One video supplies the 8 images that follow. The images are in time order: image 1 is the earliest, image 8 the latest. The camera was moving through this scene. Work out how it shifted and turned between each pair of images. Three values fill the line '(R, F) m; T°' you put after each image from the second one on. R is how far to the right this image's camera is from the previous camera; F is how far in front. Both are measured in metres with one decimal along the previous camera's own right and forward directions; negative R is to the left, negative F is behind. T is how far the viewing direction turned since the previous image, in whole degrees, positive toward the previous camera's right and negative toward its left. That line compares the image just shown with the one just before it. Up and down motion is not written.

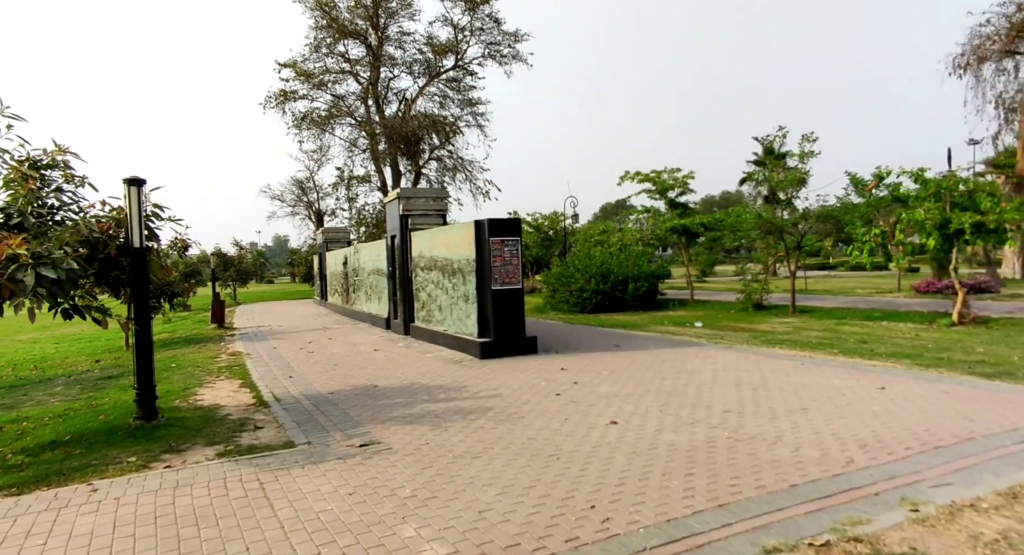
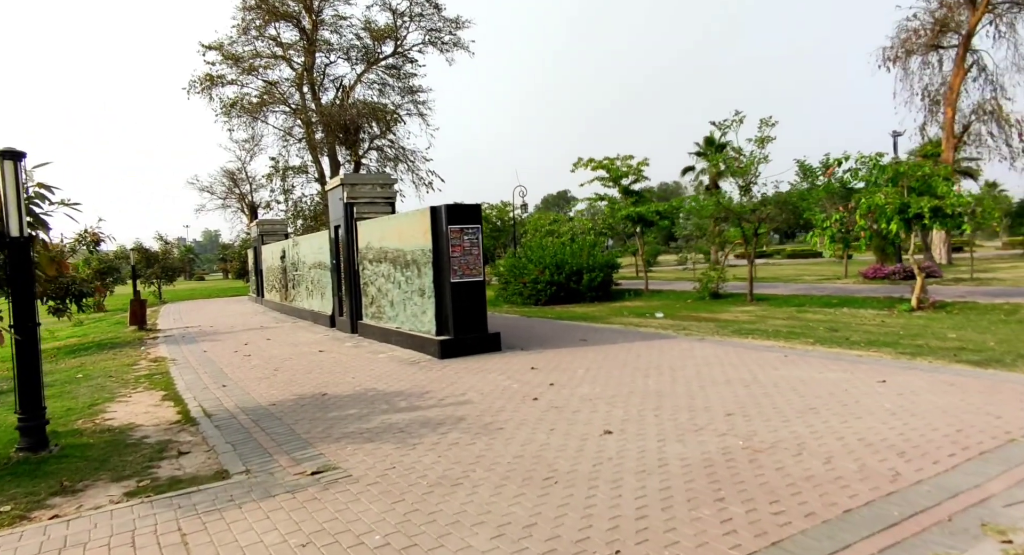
(-0.3, +0.9) m; +5°
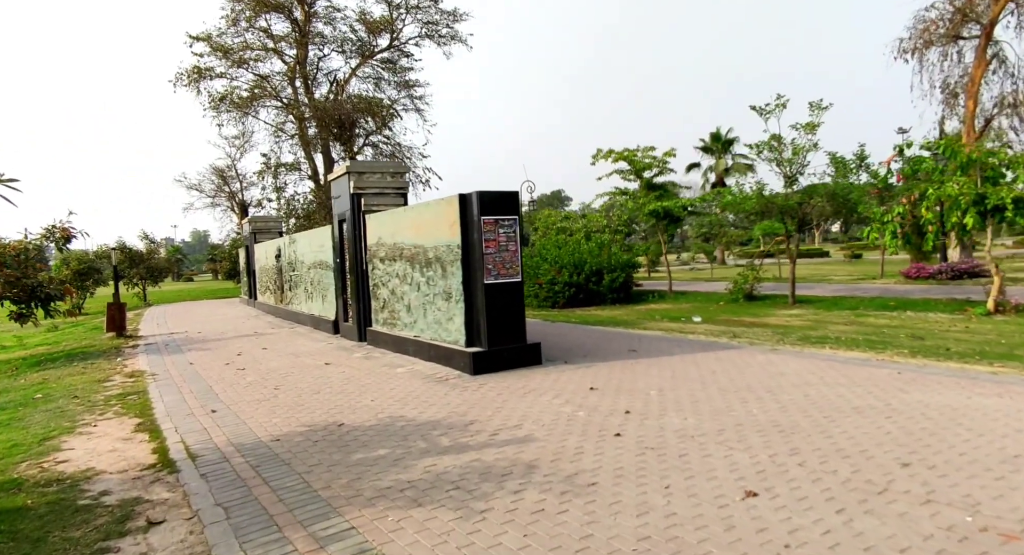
(-0.7, +1.6) m; +1°
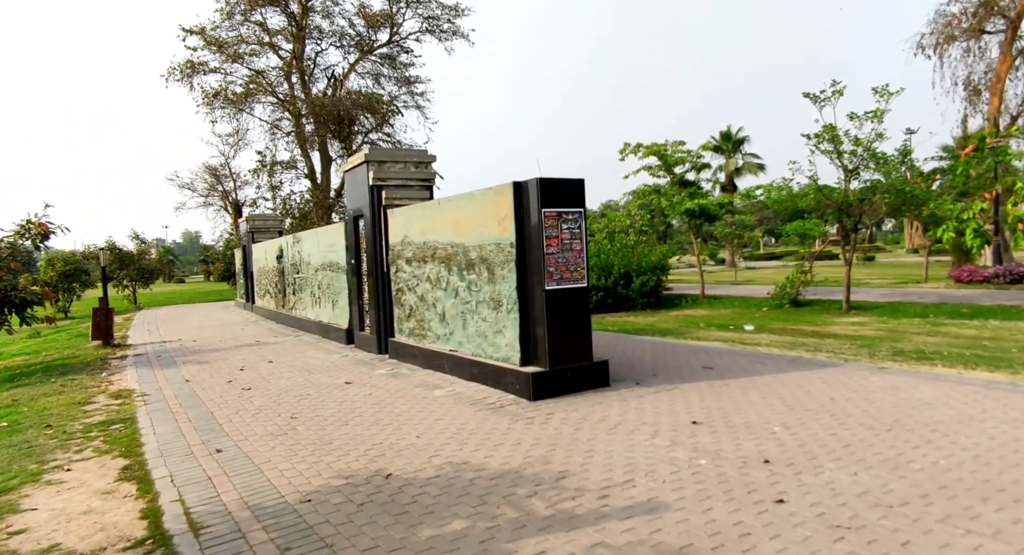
(-0.8, +1.5) m; +1°
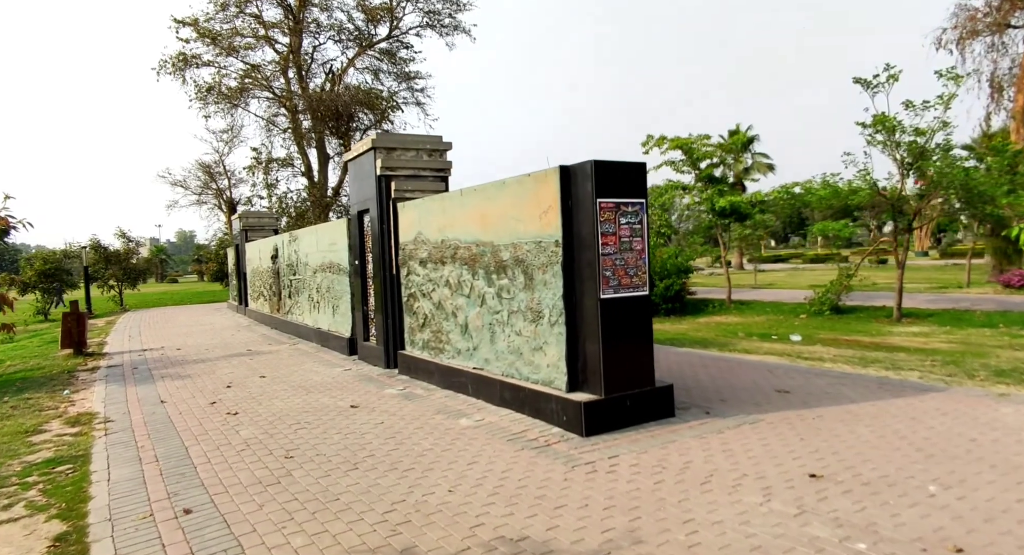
(-0.5, +1.4) m; 0°
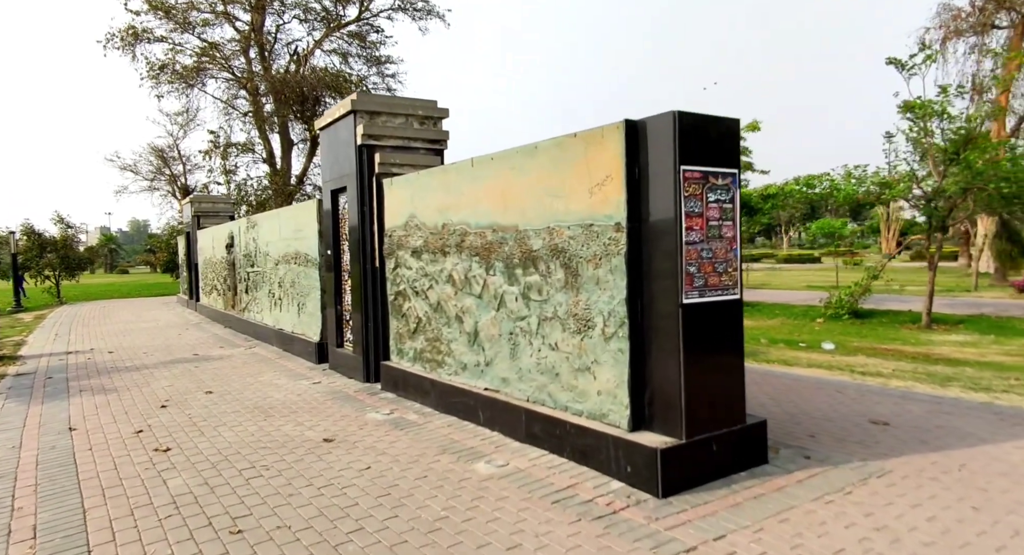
(-0.5, +1.7) m; +3°
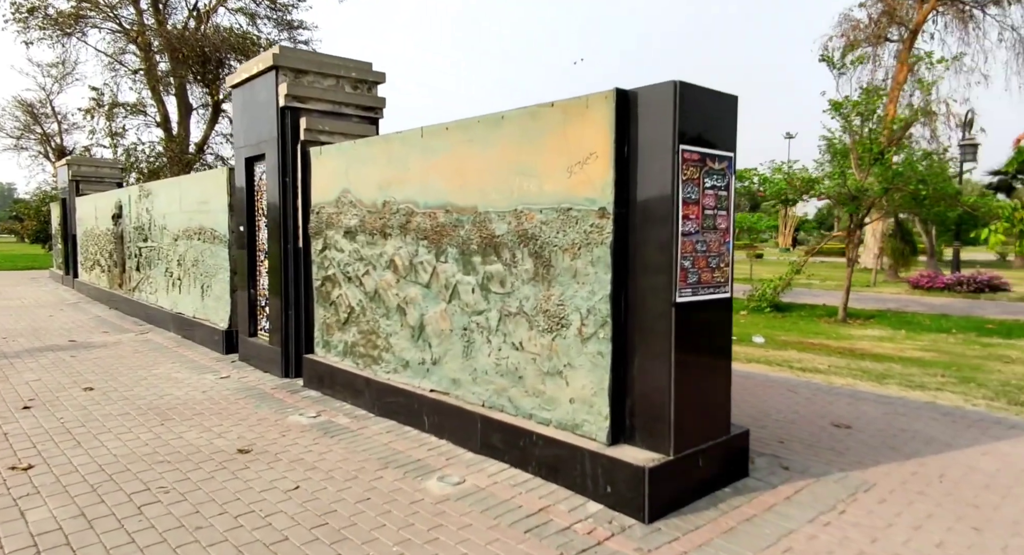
(-0.3, +0.7) m; +8°
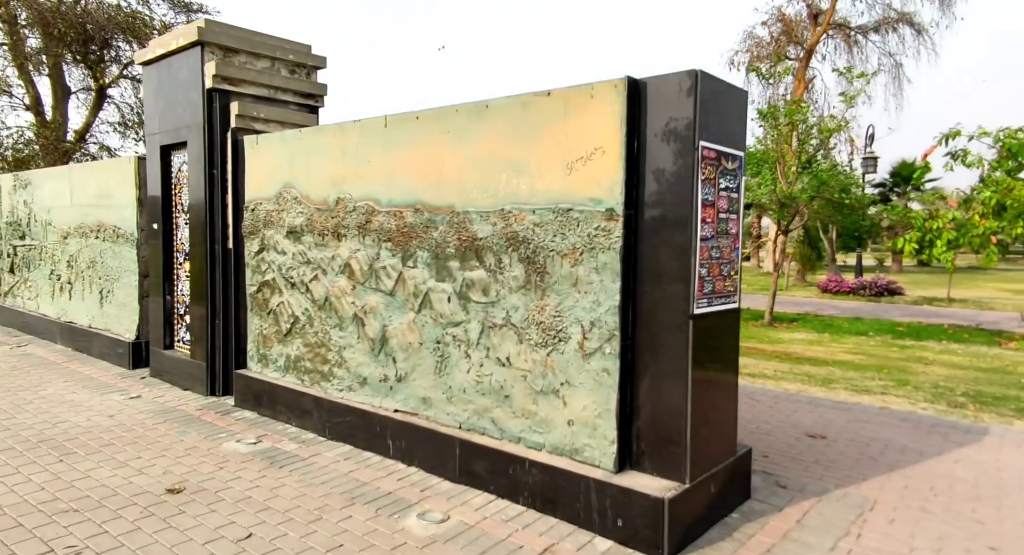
(-0.5, +0.5) m; +8°
